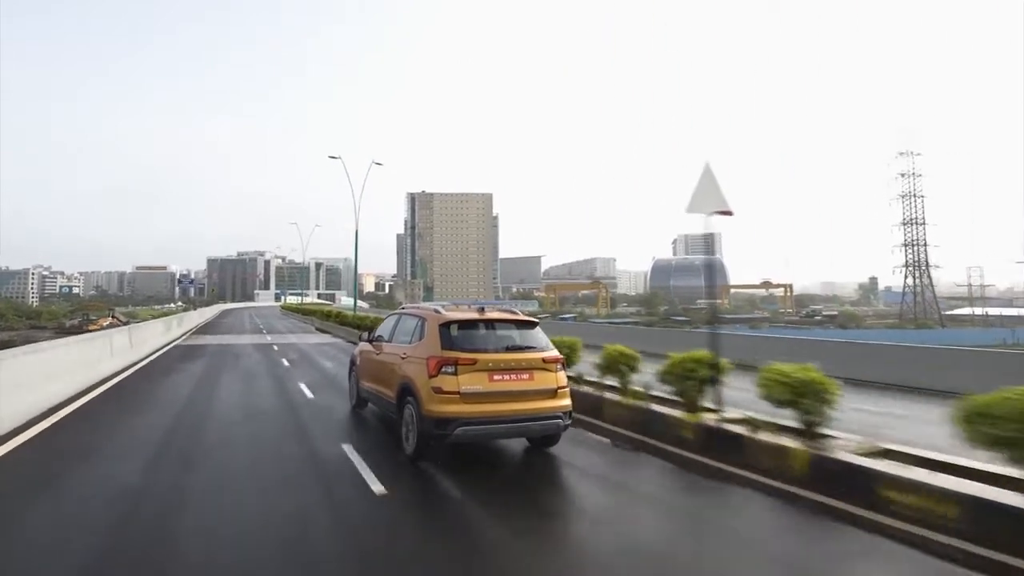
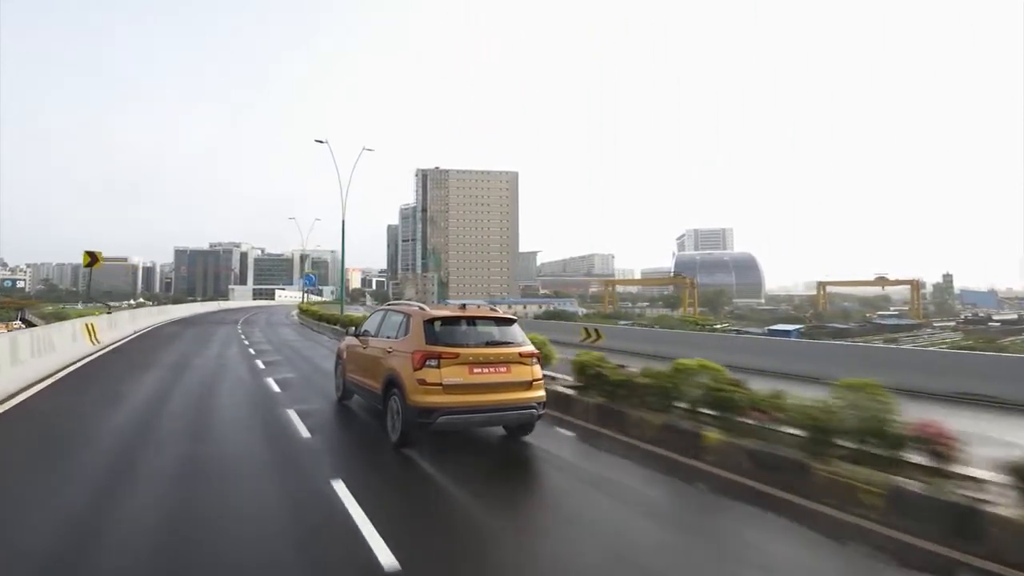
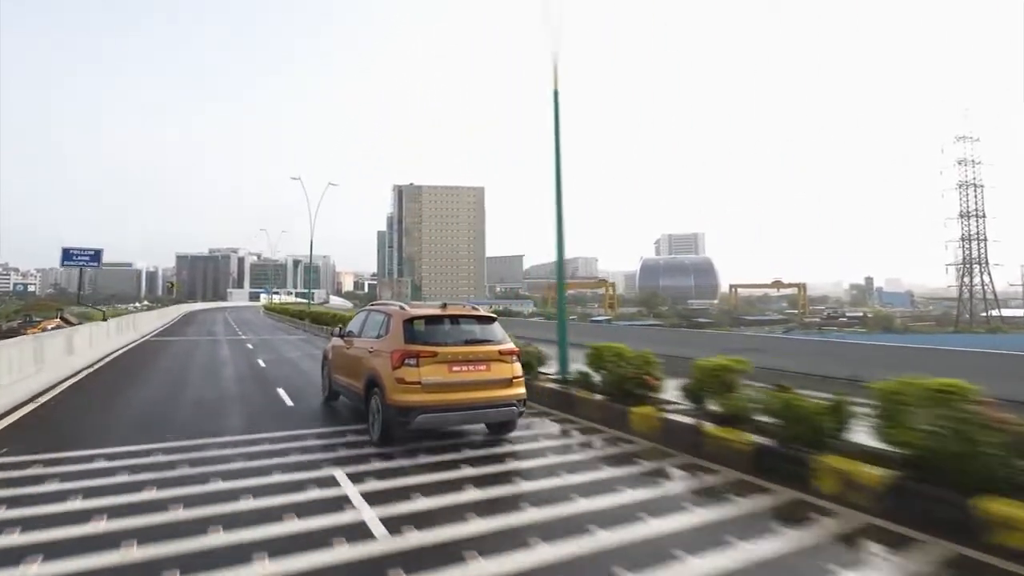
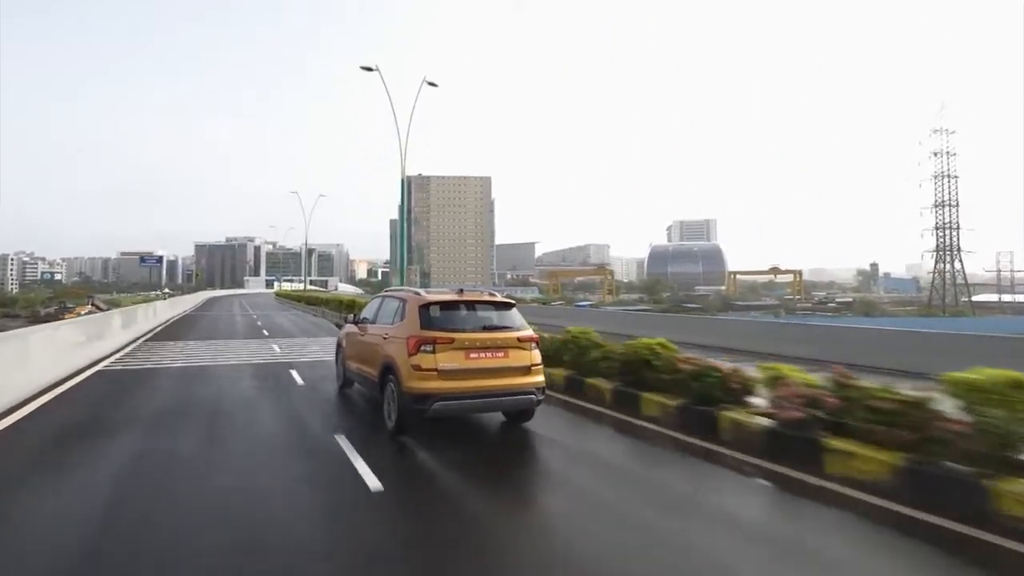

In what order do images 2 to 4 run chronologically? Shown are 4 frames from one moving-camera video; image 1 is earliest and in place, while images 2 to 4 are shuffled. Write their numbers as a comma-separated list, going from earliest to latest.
4, 3, 2
